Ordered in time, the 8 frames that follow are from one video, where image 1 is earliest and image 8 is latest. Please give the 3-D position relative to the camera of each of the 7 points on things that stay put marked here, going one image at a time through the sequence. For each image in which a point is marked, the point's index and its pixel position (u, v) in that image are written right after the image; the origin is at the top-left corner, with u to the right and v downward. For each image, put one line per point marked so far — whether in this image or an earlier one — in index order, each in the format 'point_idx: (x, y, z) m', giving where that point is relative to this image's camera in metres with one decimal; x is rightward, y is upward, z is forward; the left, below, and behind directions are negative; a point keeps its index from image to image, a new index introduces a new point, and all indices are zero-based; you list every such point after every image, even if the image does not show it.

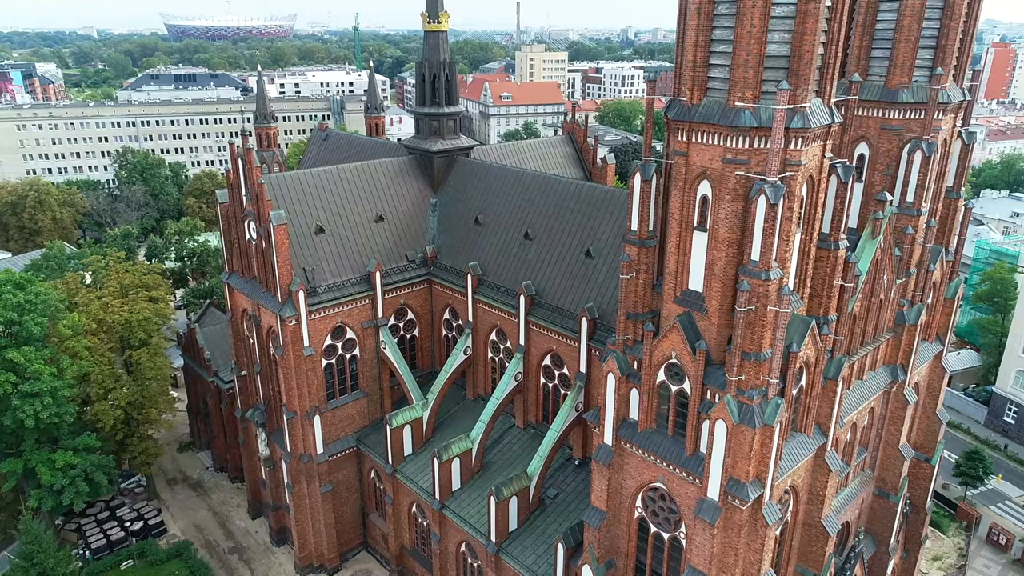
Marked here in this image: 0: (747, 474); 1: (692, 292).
0: (+5.7, -4.5, +17.4) m
1: (+4.6, -0.1, +18.2) m
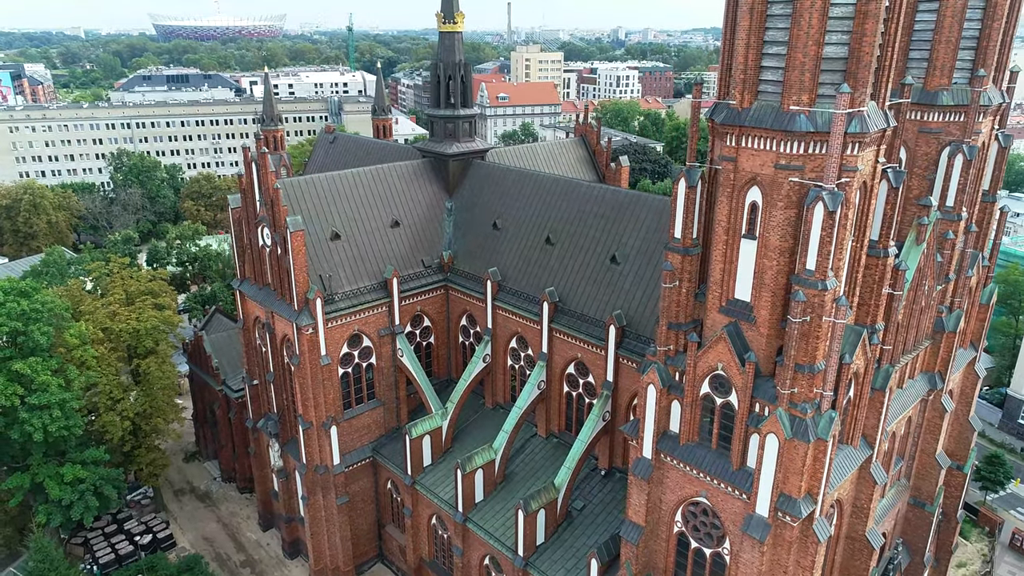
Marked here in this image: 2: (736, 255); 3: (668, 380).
0: (+6.8, -4.7, +16.8) m
1: (+5.6, -0.3, +17.6) m
2: (+5.4, +0.8, +17.4) m
3: (+4.1, -2.5, +18.9) m
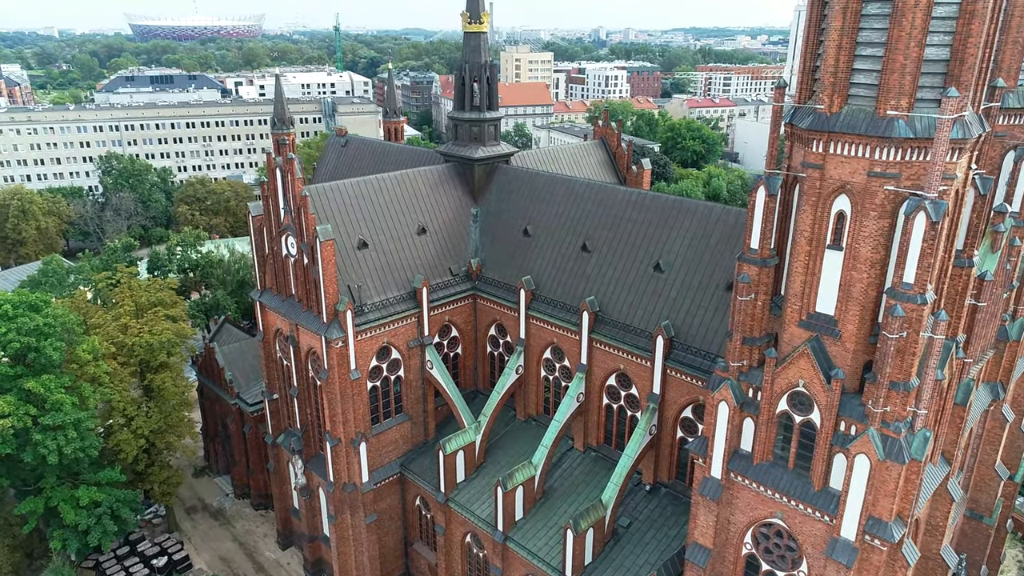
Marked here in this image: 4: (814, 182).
0: (+8.5, -5.0, +16.0) m
1: (+7.3, -0.6, +16.8) m
2: (+7.1, +0.5, +16.6) m
3: (+5.8, -2.8, +18.1) m
4: (+6.8, +2.4, +16.1) m
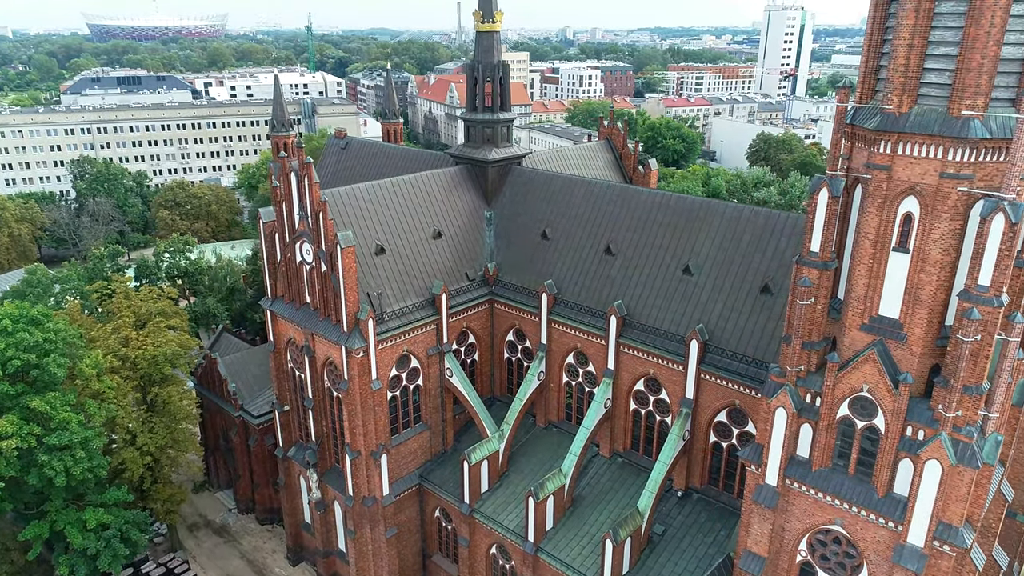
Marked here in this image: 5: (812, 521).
0: (+10.0, -5.1, +15.8) m
1: (+8.6, -0.7, +16.5) m
2: (+8.5, +0.4, +16.3) m
3: (+7.1, -2.9, +17.8) m
4: (+8.2, +2.3, +15.8) m
5: (+7.7, -6.0, +18.3) m
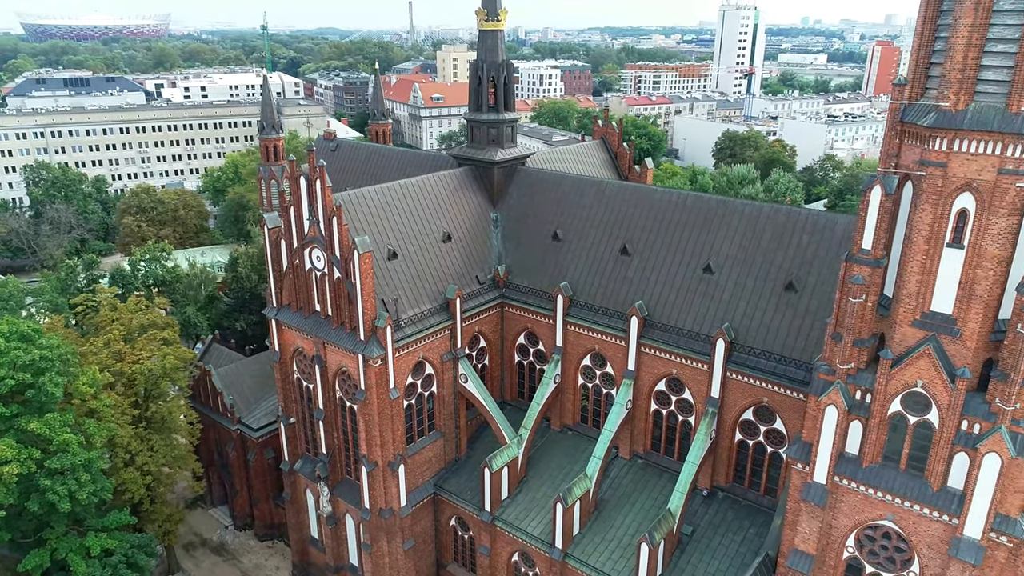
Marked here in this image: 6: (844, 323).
0: (+11.4, -5.0, +16.0) m
1: (+9.9, -0.6, +16.6) m
2: (+9.7, +0.5, +16.4) m
3: (+8.4, -2.8, +17.8) m
4: (+9.4, +2.4, +15.9) m
5: (+9.0, -5.9, +18.4) m
6: (+8.1, -0.9, +17.5) m
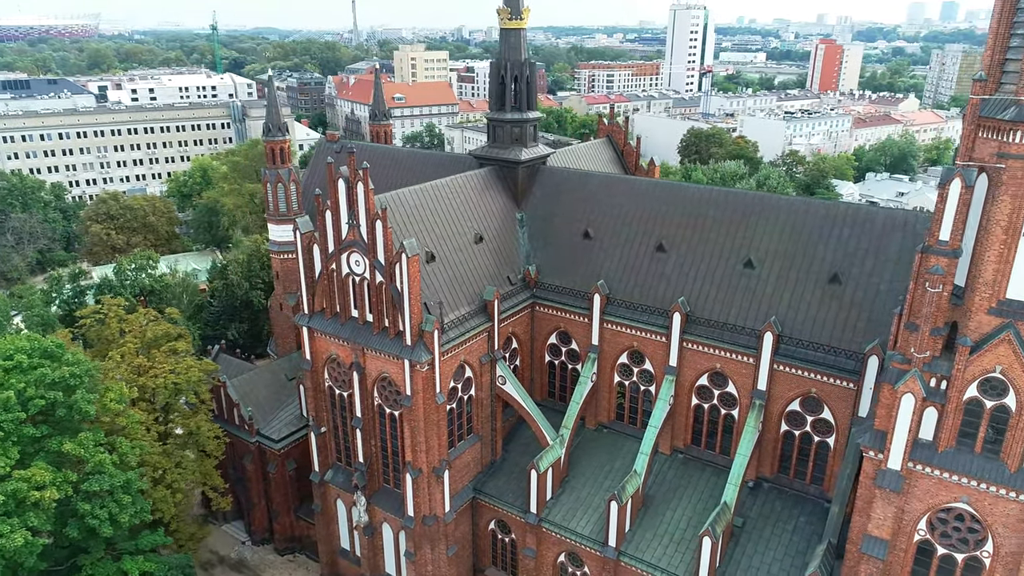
0: (+13.8, -4.6, +16.7) m
1: (+12.1, -0.3, +17.3) m
2: (+11.9, +0.8, +17.0) m
3: (+10.6, -2.6, +18.3) m
4: (+11.6, +2.7, +16.5) m
5: (+11.2, -5.6, +18.9) m
6: (+10.3, -0.6, +18.0) m
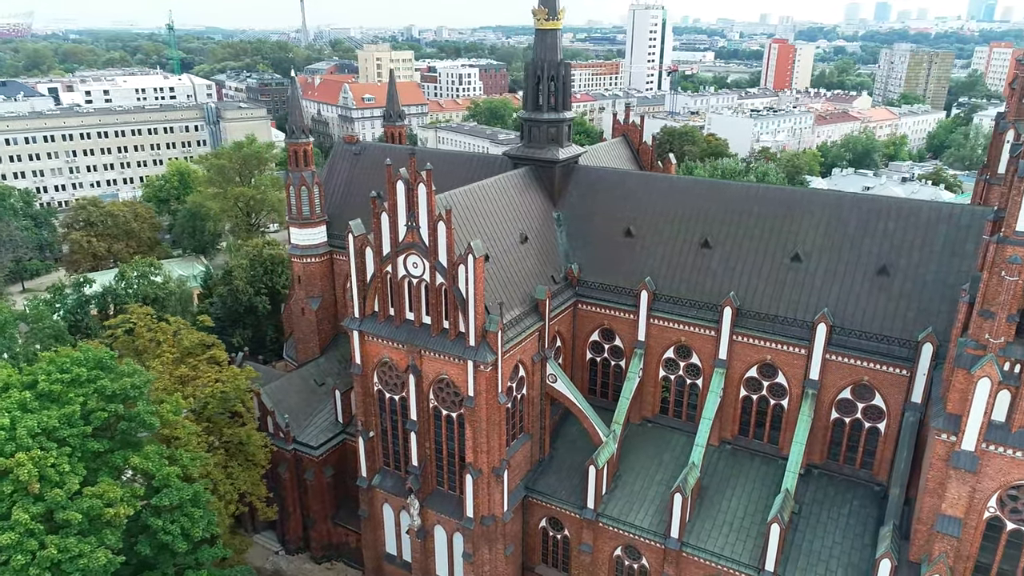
0: (+16.5, -4.2, +17.9) m
1: (+14.7, 0.0, +18.3) m
2: (+14.5, +1.1, +18.0) m
3: (+13.2, -2.3, +19.2) m
4: (+14.2, +3.0, +17.5) m
5: (+13.8, -5.3, +19.9) m
6: (+12.8, -0.3, +18.9) m
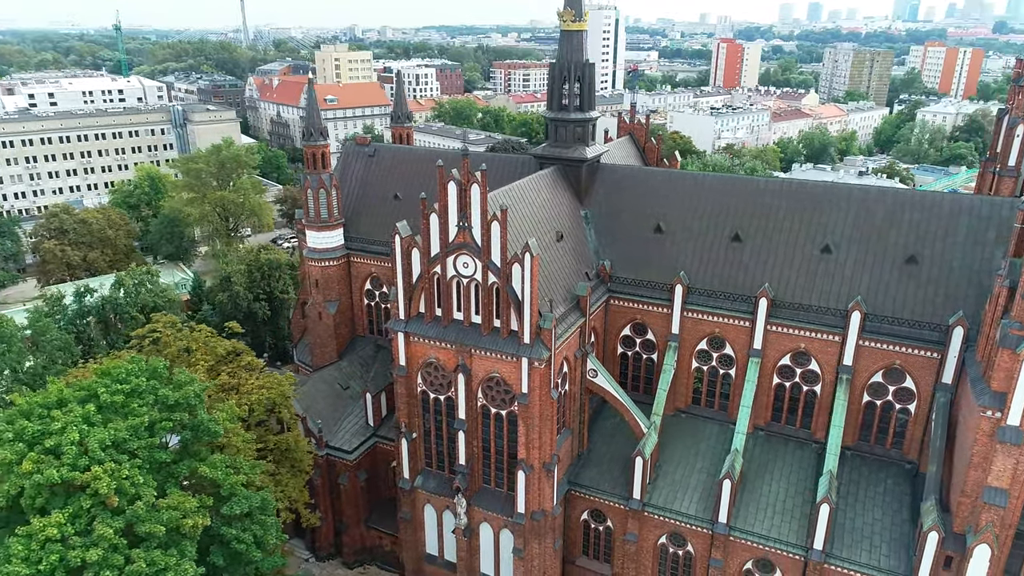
0: (+18.8, -3.7, +19.5) m
1: (+16.9, +0.5, +19.8) m
2: (+16.7, +1.6, +19.5) m
3: (+15.4, -1.8, +20.6) m
4: (+16.4, +3.5, +19.0) m
5: (+16.1, -4.8, +21.3) m
6: (+15.0, +0.1, +20.3) m
